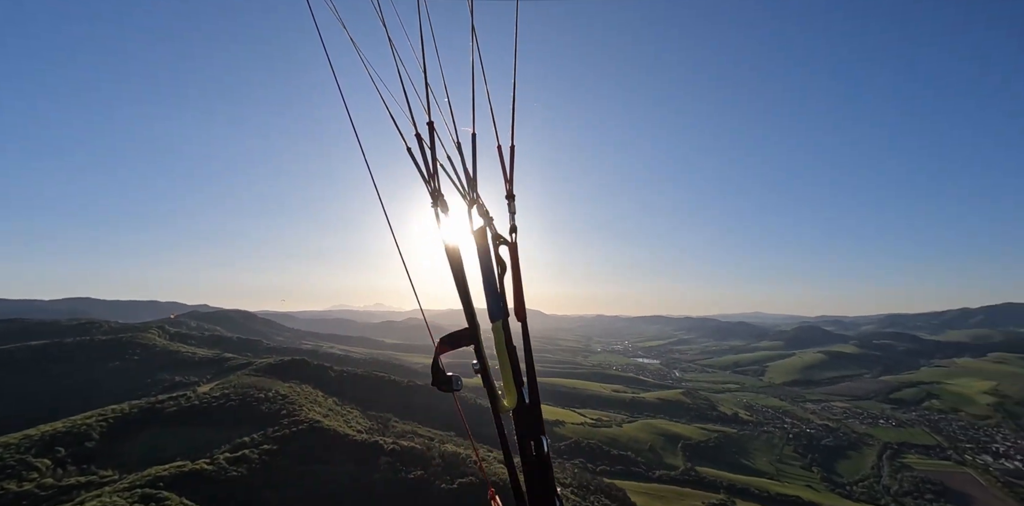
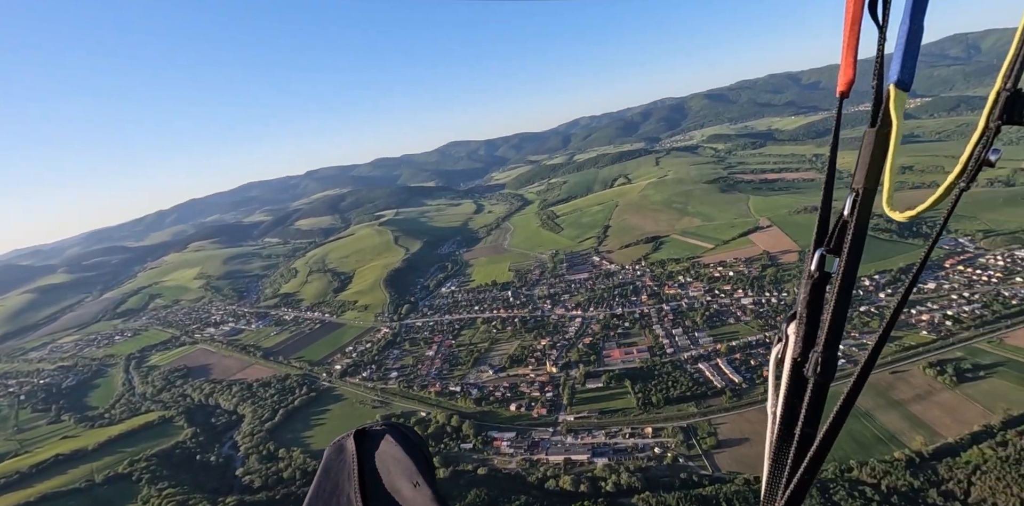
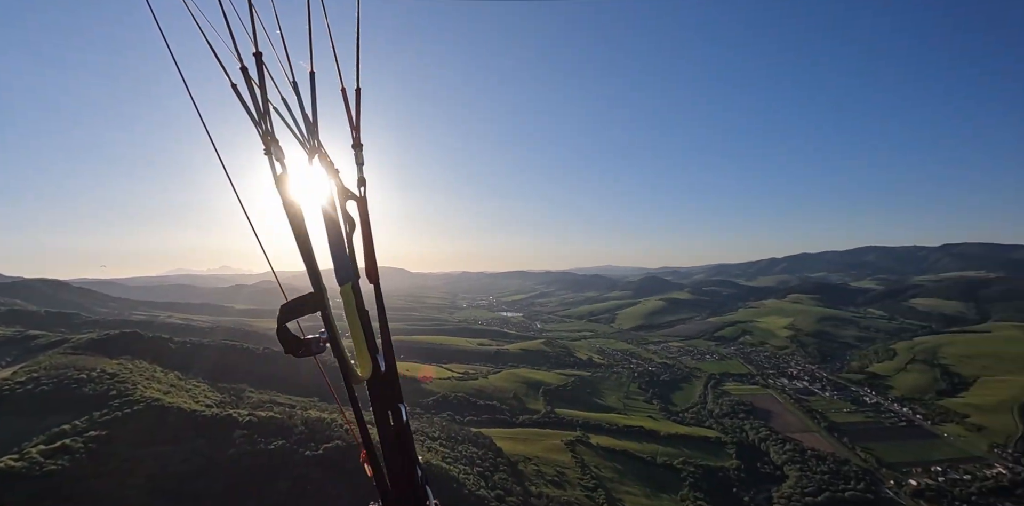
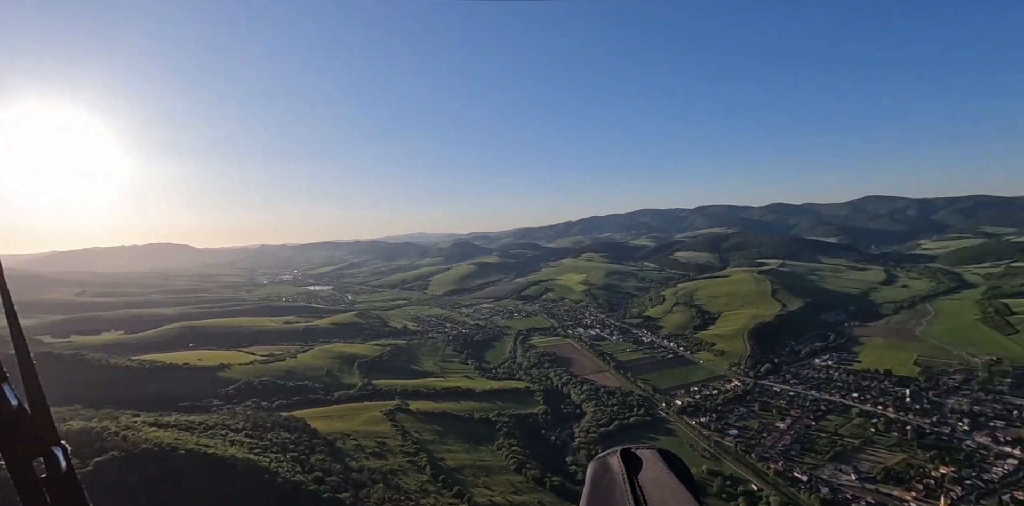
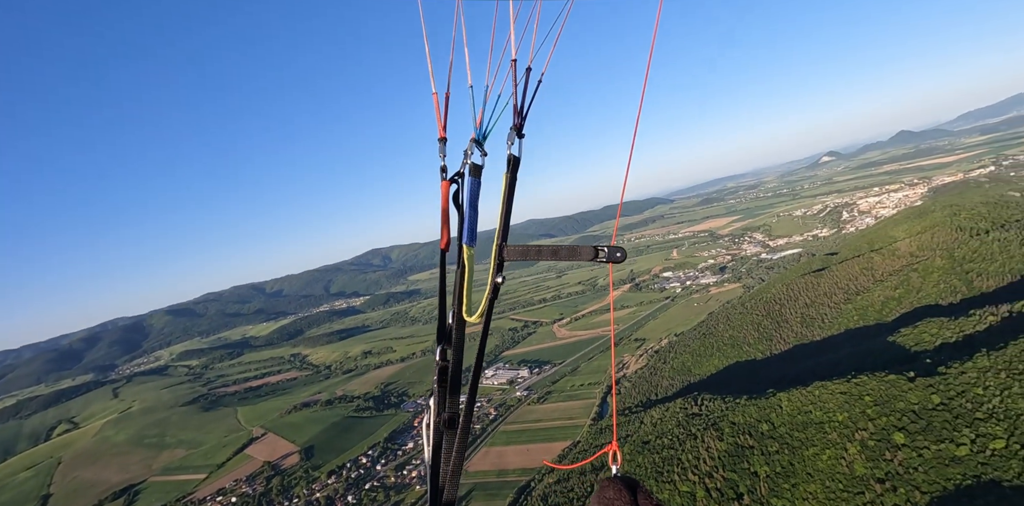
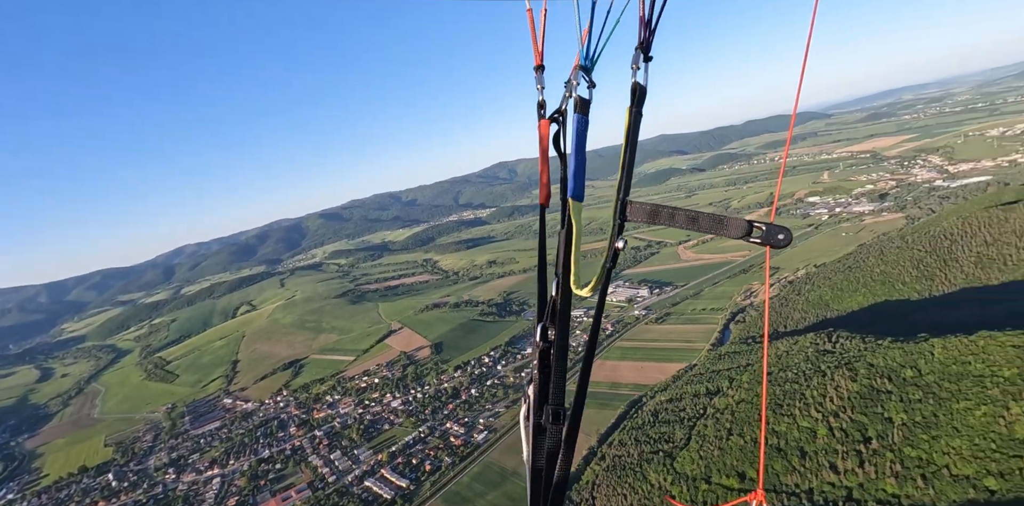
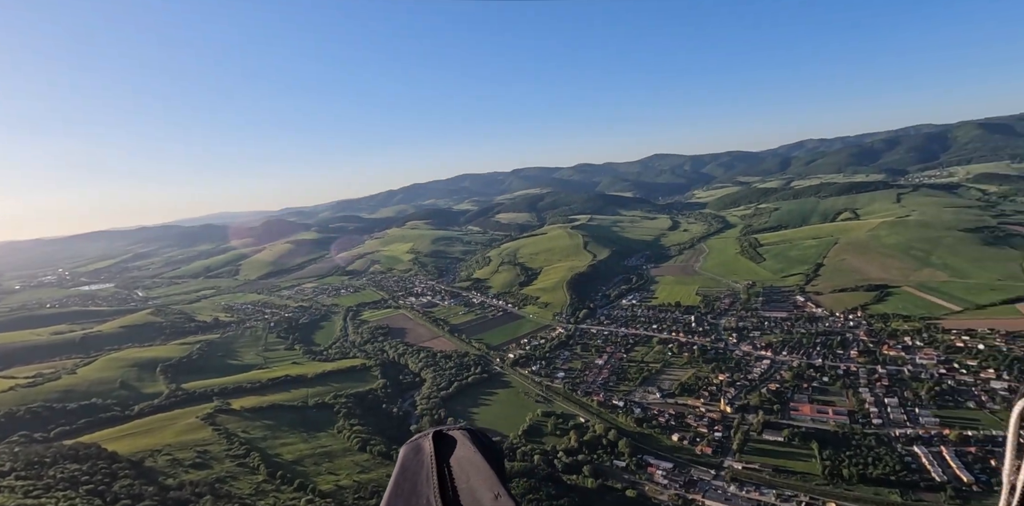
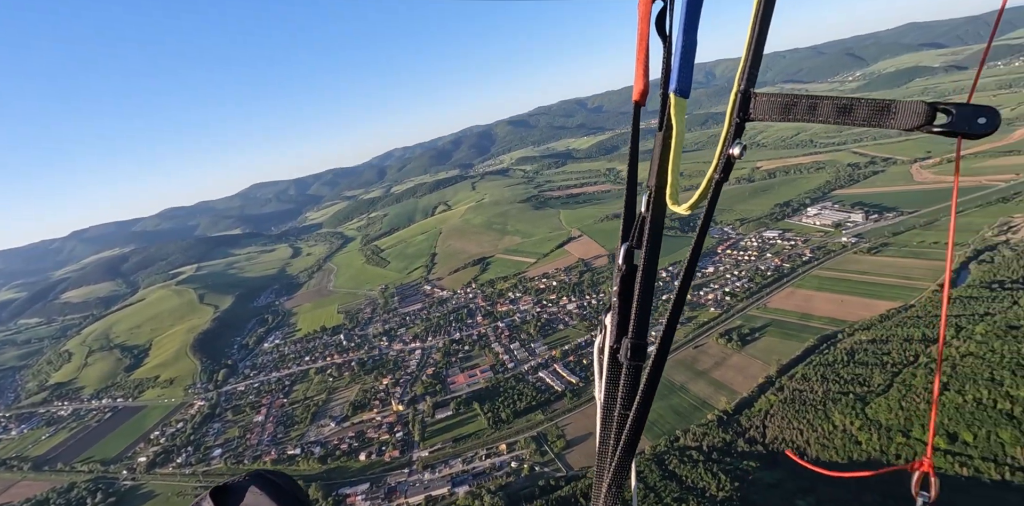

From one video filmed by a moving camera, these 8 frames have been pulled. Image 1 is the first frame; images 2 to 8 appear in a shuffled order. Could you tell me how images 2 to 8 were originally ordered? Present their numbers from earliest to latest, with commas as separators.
3, 4, 7, 2, 8, 6, 5
